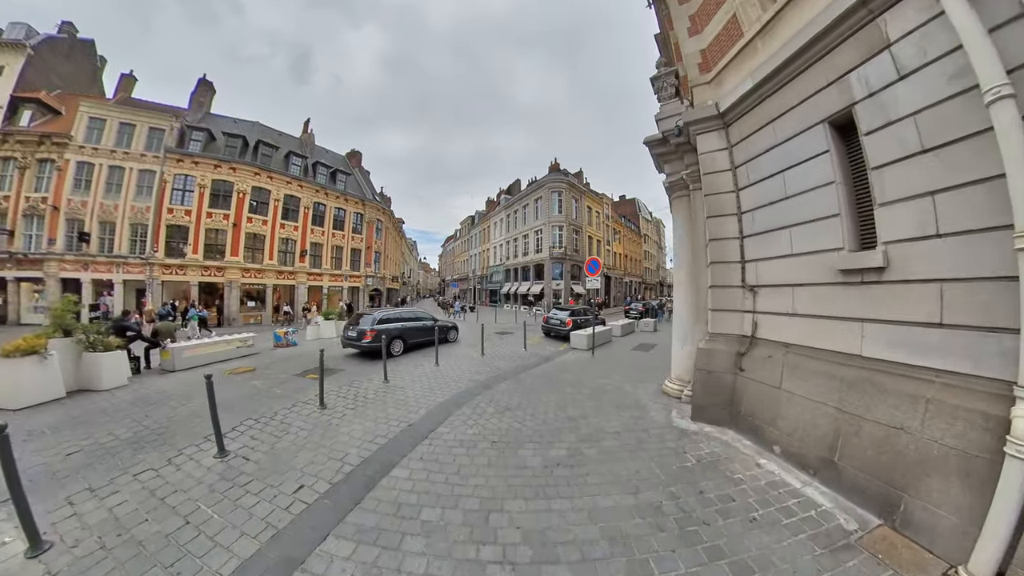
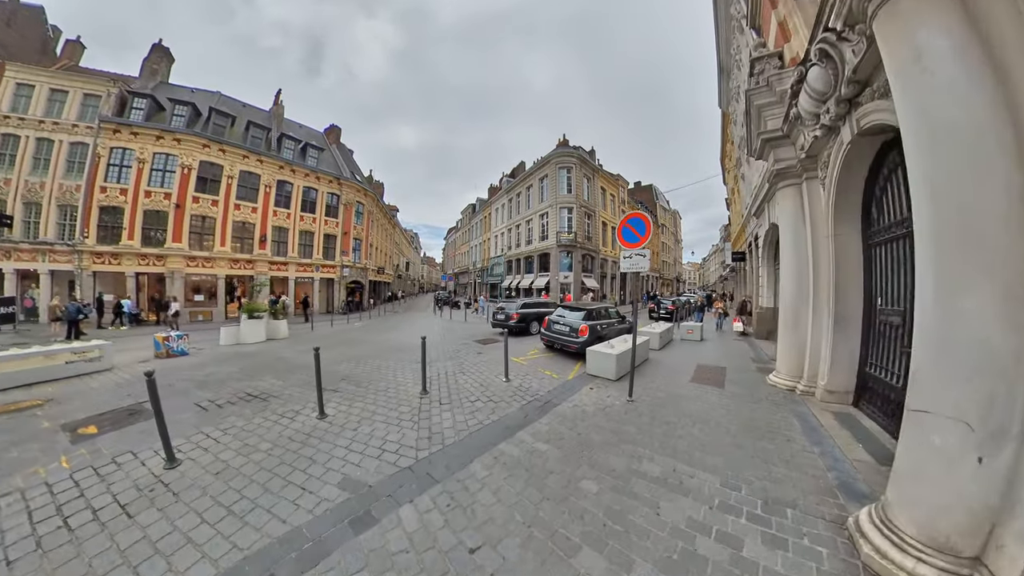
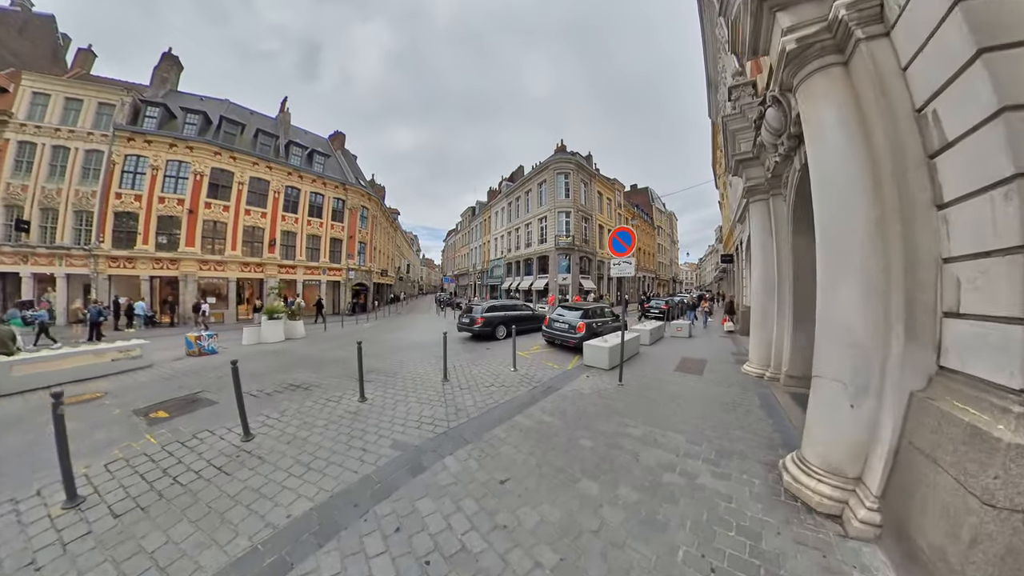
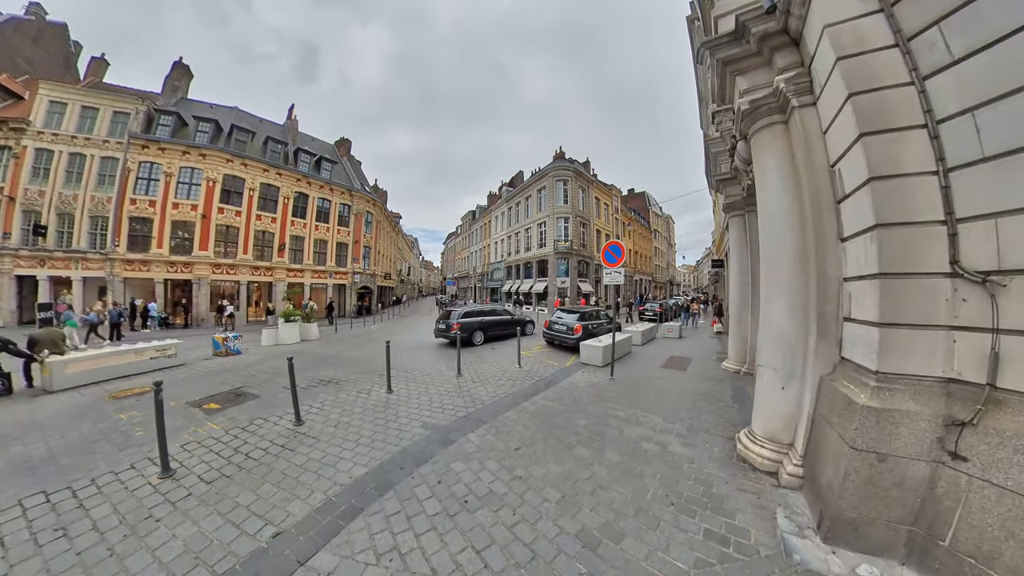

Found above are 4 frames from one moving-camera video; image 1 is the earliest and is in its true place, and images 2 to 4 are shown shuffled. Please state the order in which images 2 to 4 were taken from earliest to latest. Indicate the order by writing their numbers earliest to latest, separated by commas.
4, 3, 2
